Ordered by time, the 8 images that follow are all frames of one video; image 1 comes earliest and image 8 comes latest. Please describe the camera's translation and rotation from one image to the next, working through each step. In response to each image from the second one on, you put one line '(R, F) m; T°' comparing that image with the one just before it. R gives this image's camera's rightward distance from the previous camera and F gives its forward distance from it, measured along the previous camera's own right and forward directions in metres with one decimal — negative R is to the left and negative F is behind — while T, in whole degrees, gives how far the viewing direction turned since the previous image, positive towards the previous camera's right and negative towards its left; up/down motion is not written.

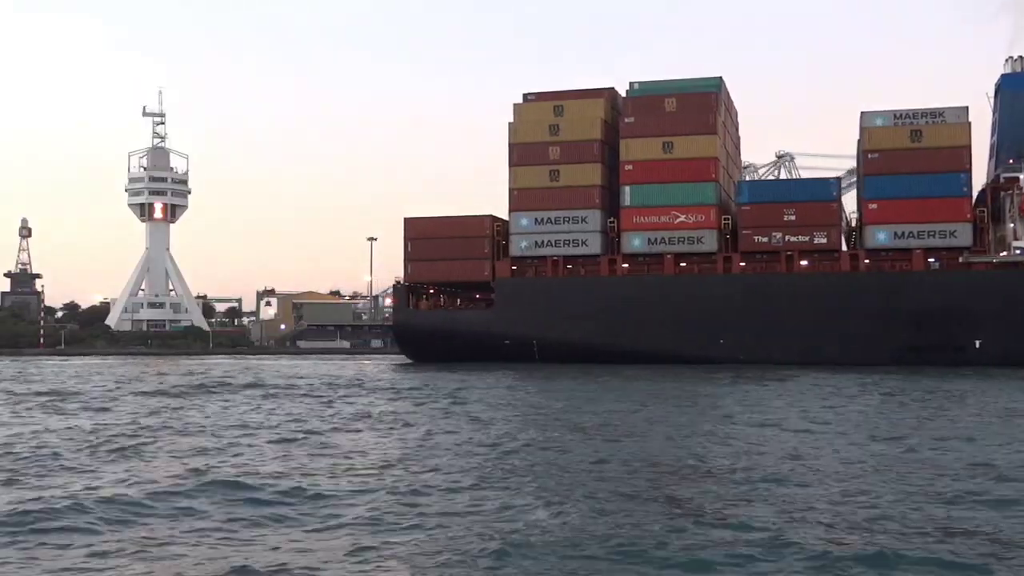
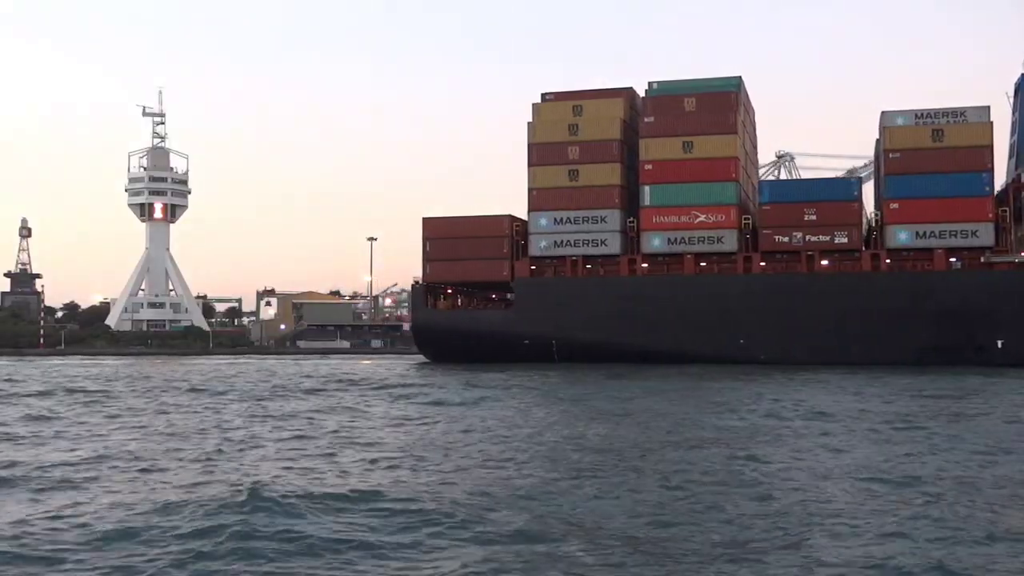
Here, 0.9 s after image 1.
(-0.7, 0.0) m; 0°
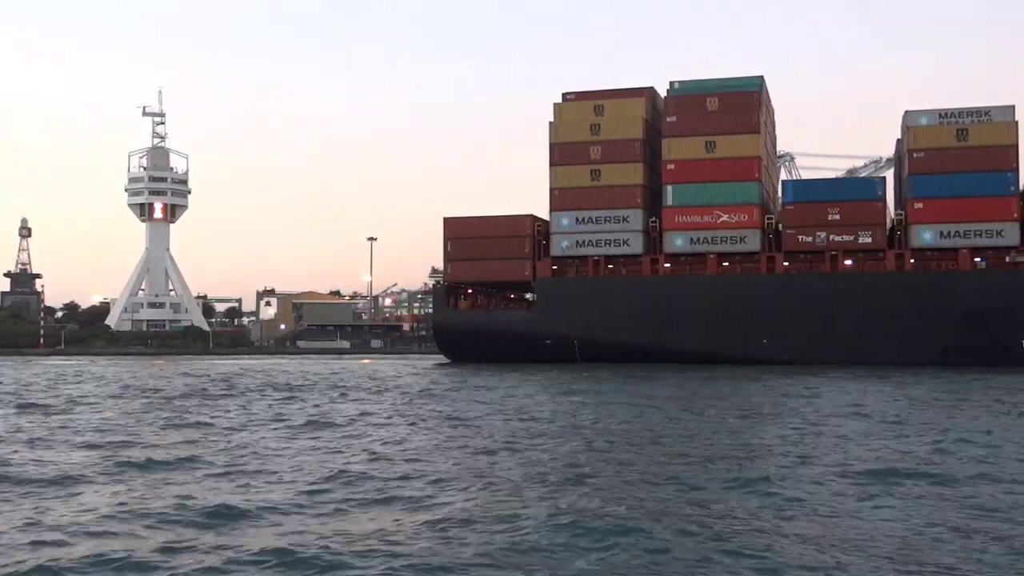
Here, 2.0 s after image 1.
(-0.8, 0.0) m; 0°
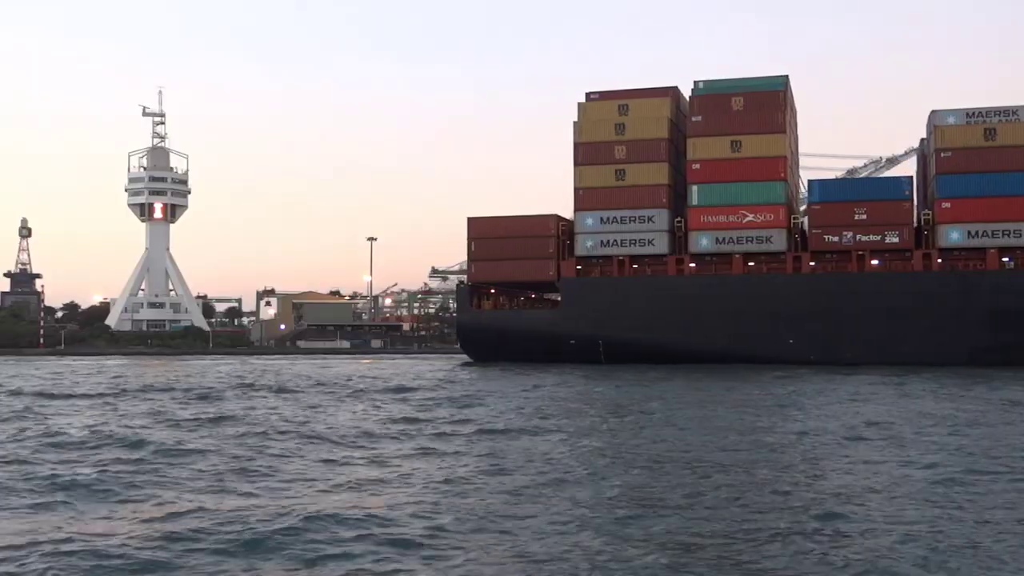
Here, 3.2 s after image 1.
(-0.8, 0.0) m; 0°
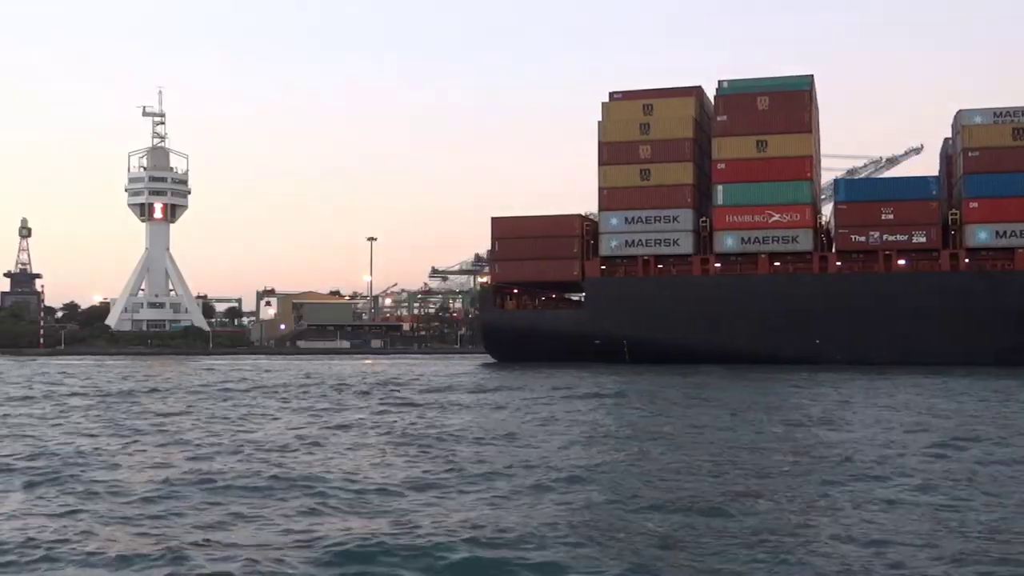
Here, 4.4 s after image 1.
(-0.8, +0.1) m; 0°
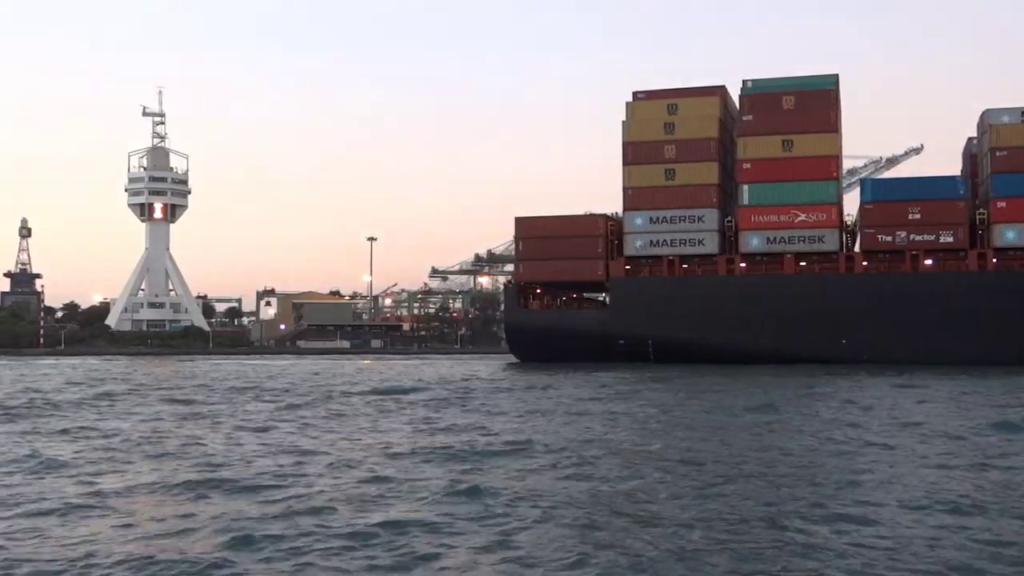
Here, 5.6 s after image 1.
(-0.8, +0.1) m; 0°
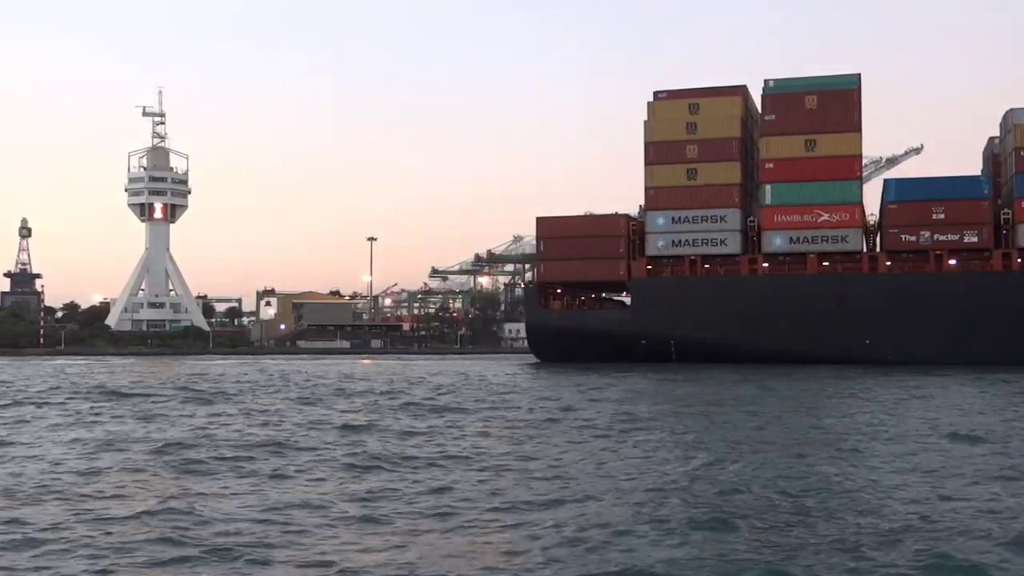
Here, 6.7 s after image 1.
(-0.7, 0.0) m; 0°
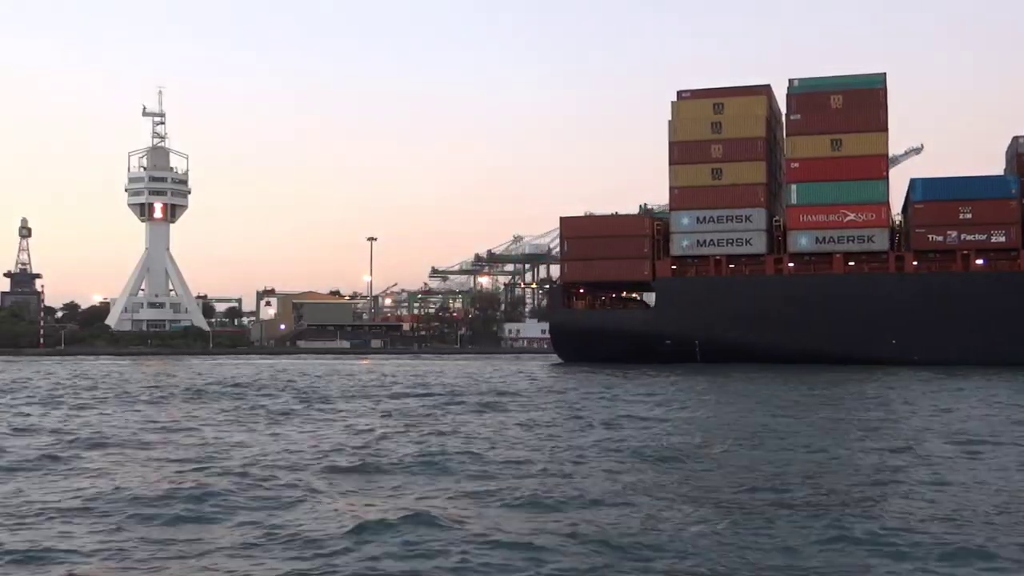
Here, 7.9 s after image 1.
(-0.9, +0.1) m; 0°
